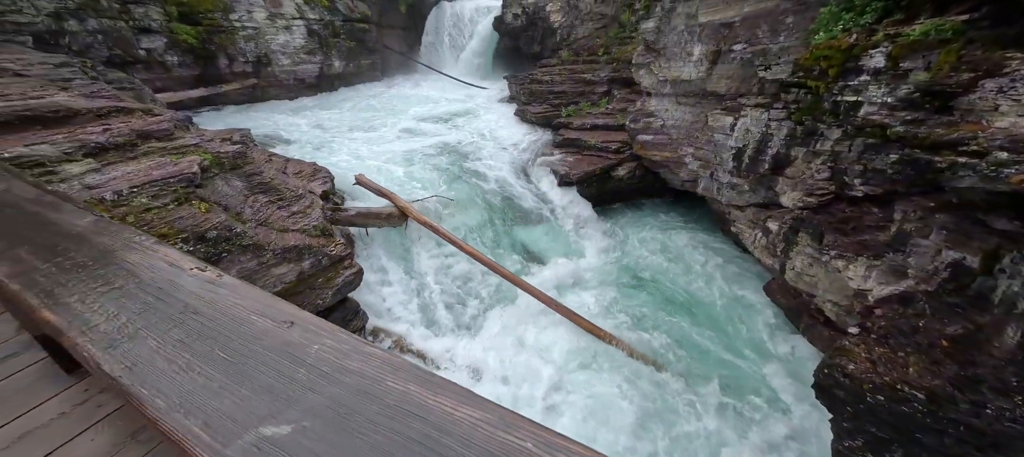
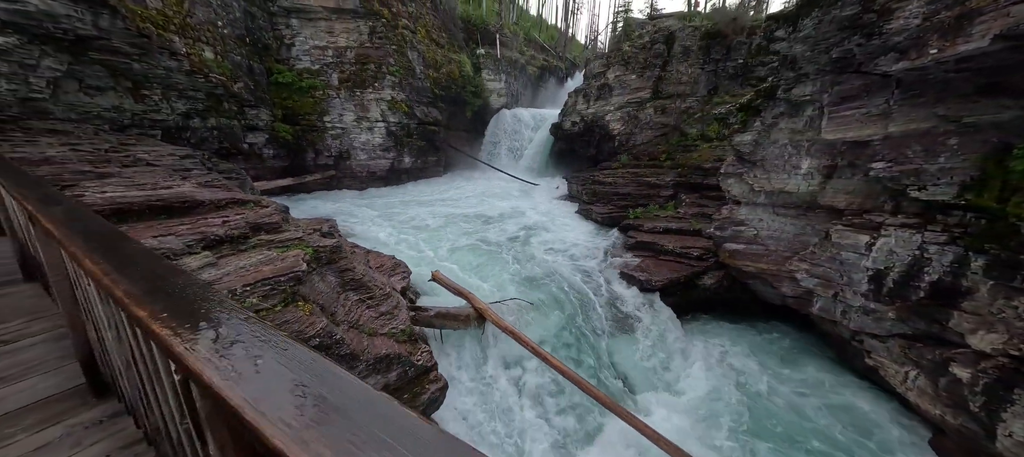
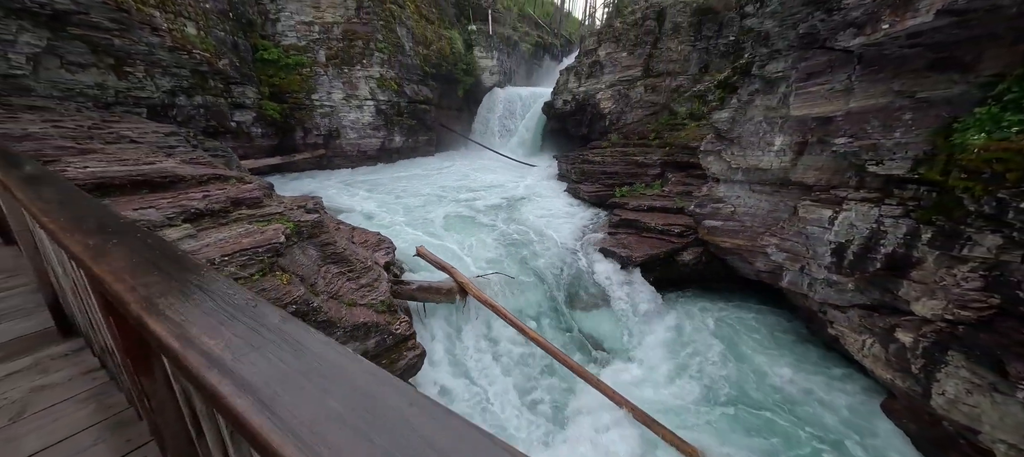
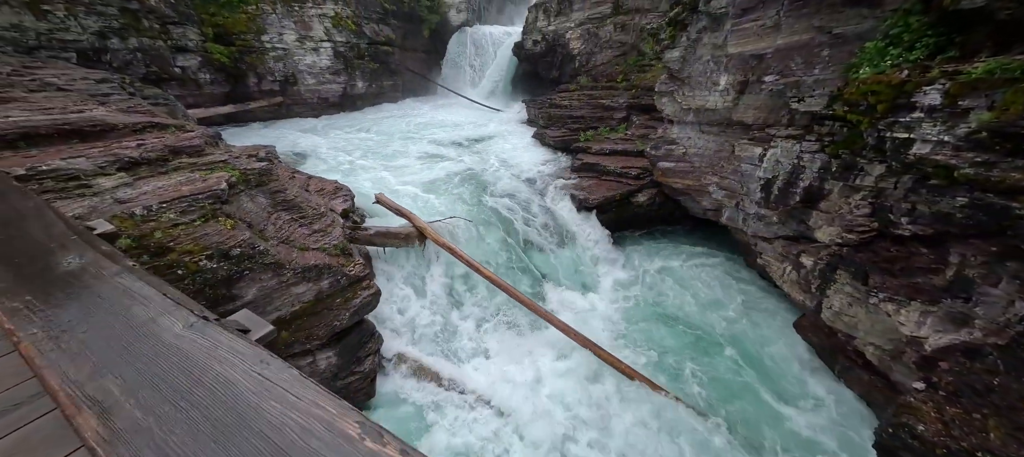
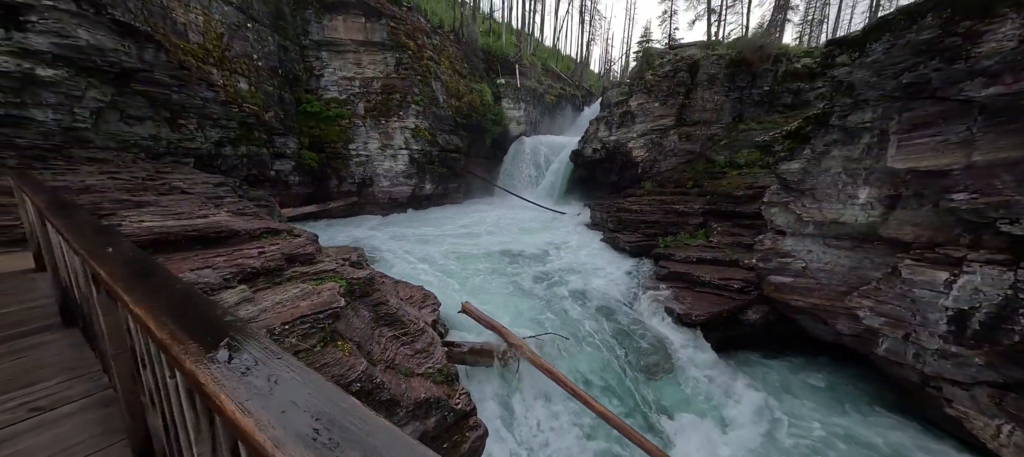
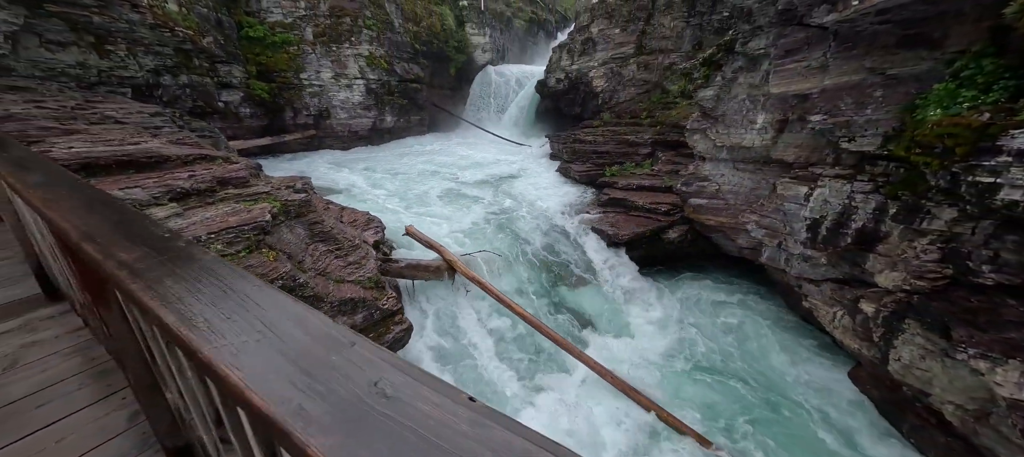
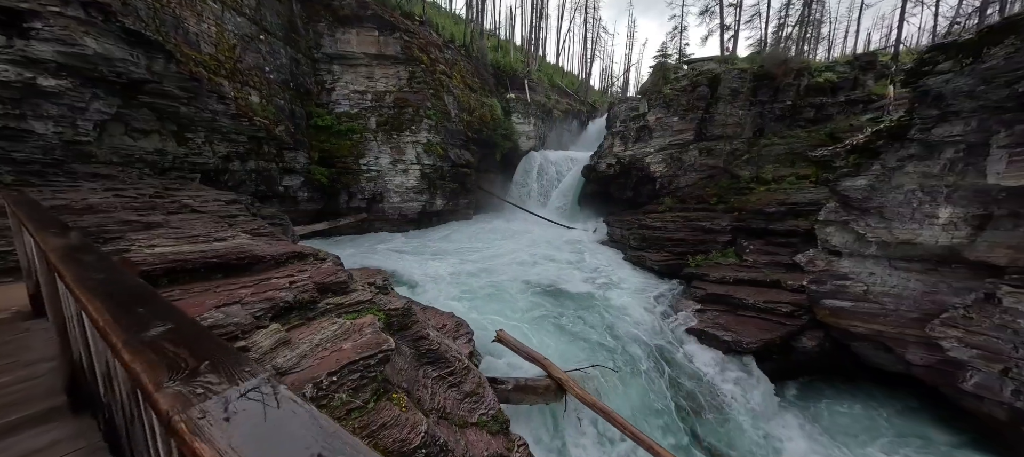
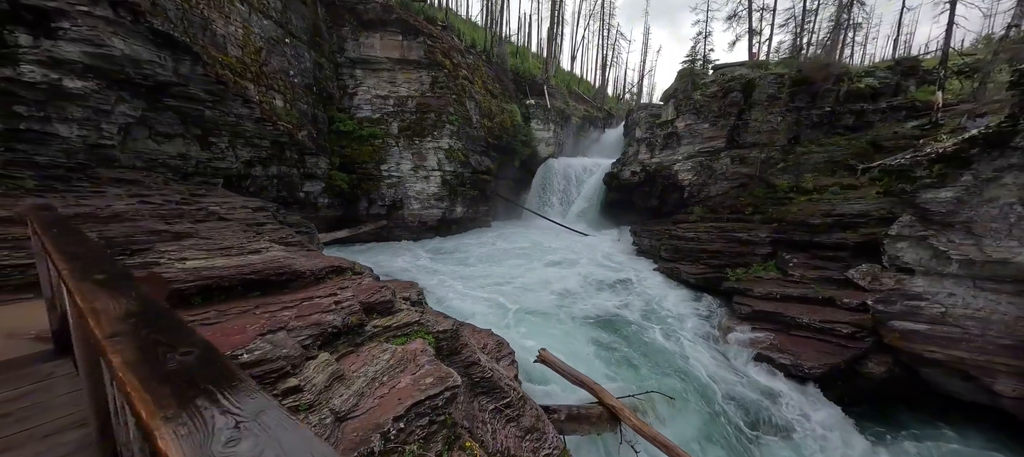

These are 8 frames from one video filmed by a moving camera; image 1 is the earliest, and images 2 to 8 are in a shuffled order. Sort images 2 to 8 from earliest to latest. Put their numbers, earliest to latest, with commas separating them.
4, 6, 3, 2, 5, 7, 8
